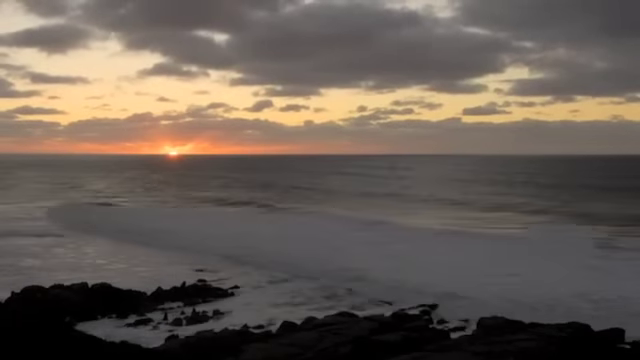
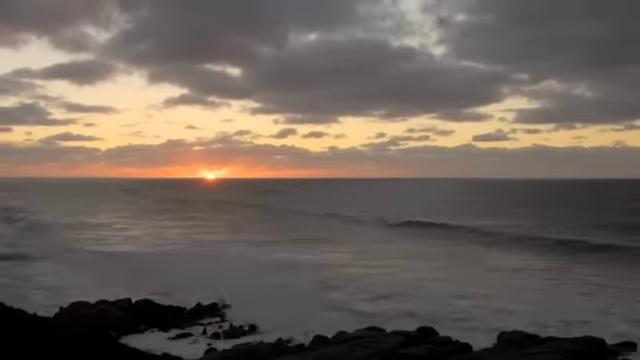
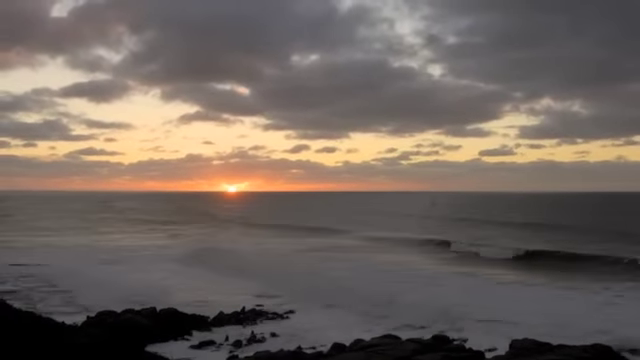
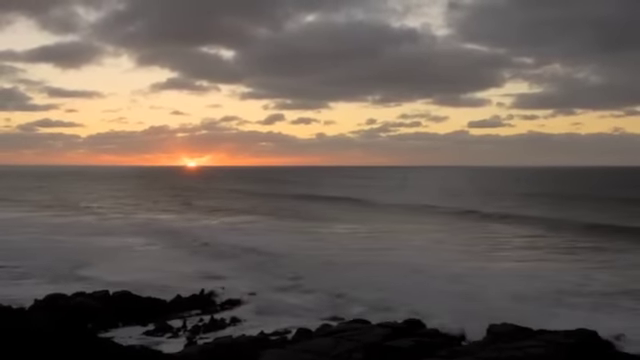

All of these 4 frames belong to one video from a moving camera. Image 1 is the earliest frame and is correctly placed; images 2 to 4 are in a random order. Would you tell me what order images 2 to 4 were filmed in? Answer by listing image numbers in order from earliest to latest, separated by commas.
4, 2, 3
